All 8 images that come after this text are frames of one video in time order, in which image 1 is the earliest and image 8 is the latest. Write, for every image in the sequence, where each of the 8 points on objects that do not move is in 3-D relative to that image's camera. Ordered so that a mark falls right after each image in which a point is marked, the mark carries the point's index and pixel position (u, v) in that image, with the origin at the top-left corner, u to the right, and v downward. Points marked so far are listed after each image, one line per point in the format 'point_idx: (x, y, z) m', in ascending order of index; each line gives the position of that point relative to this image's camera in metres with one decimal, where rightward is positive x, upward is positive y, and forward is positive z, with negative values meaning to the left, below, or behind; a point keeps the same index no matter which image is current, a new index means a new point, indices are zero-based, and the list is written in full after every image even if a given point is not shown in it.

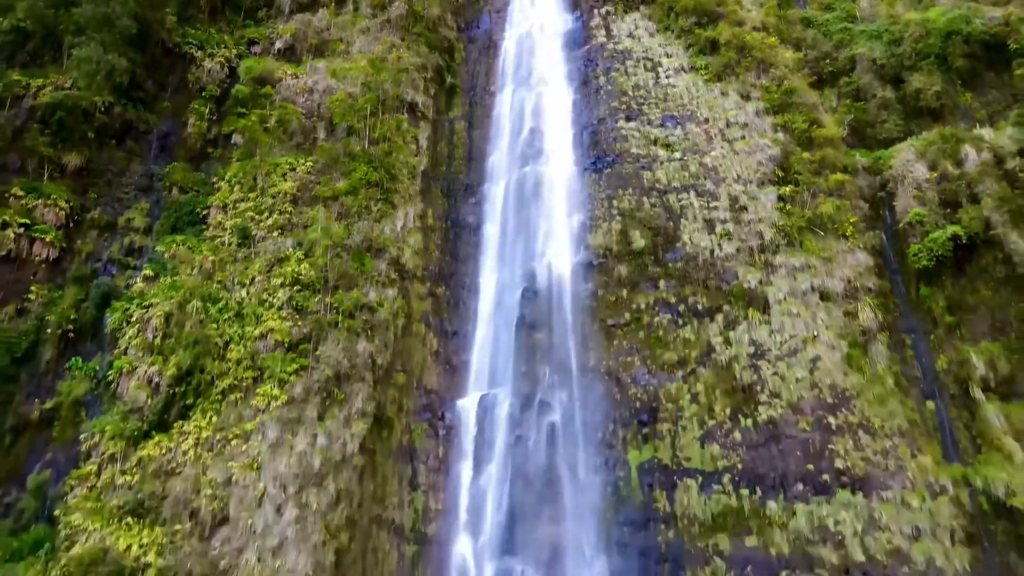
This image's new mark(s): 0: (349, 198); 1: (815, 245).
0: (-2.3, +1.3, +11.6) m
1: (+4.0, +0.6, +10.5) m
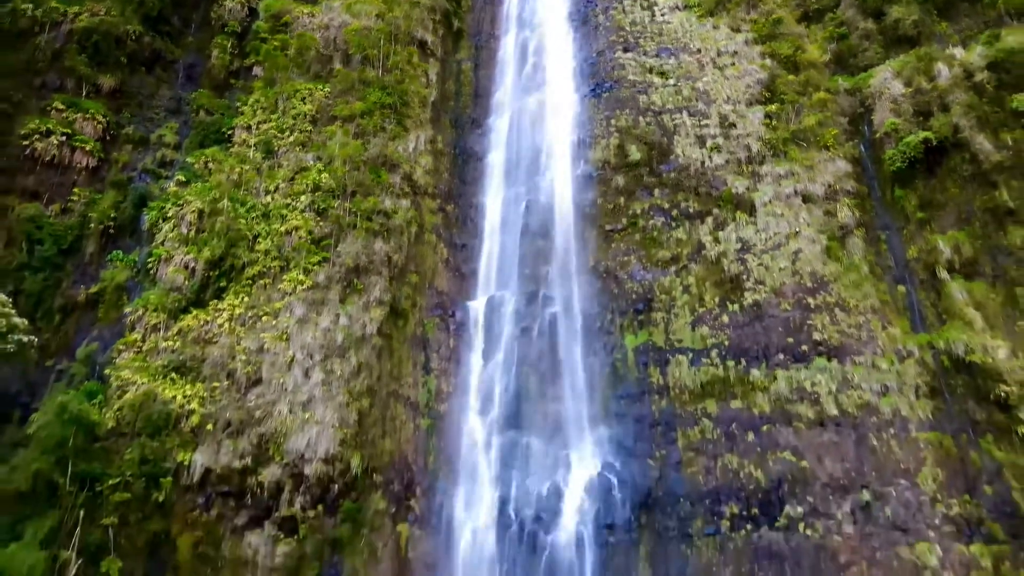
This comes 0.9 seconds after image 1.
0: (-2.3, +2.6, +12.4) m
1: (+4.1, +1.9, +11.4) m
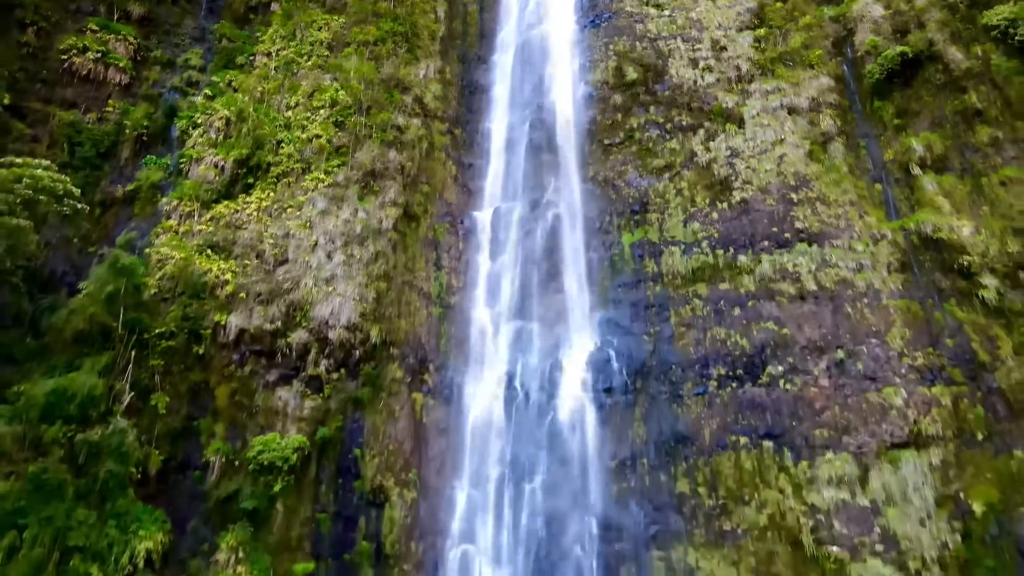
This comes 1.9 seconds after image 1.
0: (-2.2, +4.0, +13.2) m
1: (+4.1, +3.3, +12.1) m
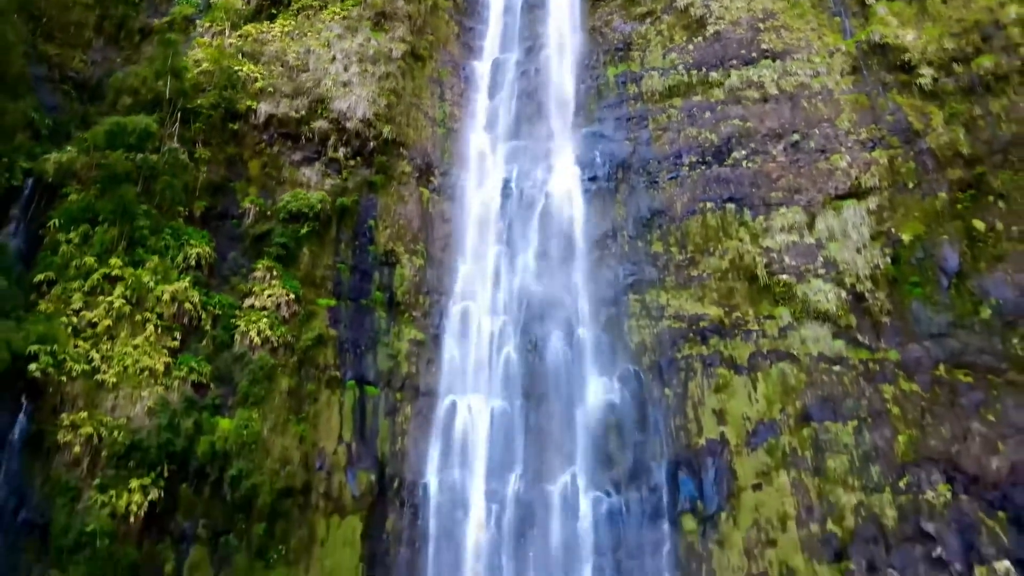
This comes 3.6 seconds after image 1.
0: (-2.2, +6.7, +14.4) m
1: (+4.1, +5.9, +13.3) m
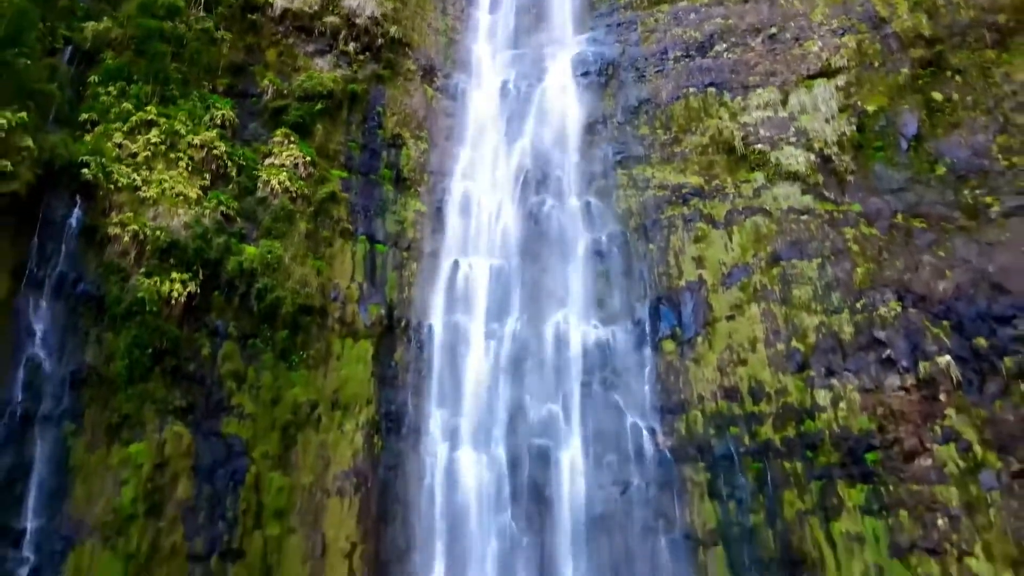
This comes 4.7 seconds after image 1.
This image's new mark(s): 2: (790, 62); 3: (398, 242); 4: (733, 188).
0: (-2.3, +8.3, +15.1) m
1: (+4.1, +7.5, +14.1) m
2: (+3.6, +2.9, +10.3) m
3: (-1.4, +0.5, +9.6) m
4: (+2.6, +1.2, +9.4) m
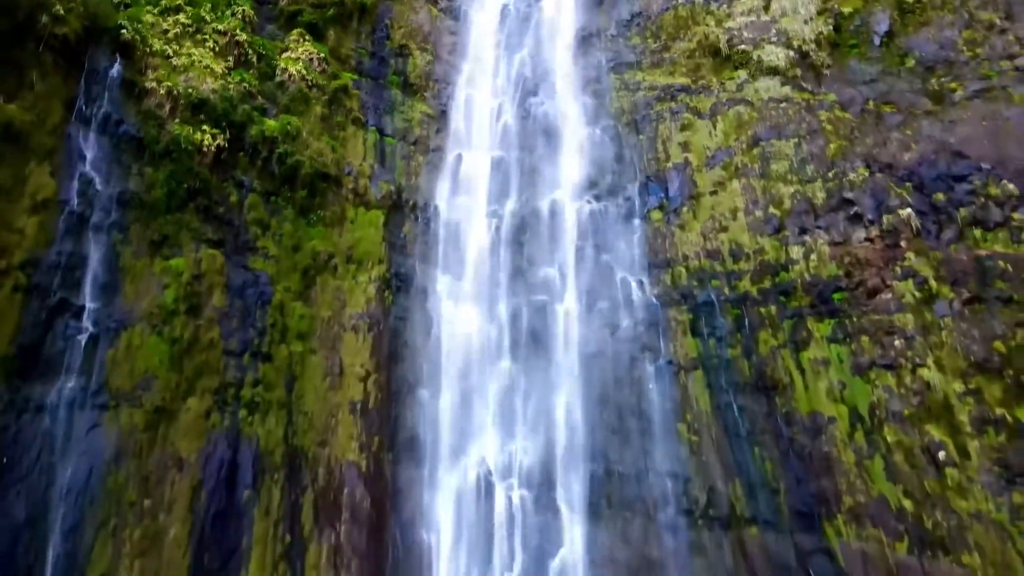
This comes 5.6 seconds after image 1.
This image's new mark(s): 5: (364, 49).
0: (-2.3, +9.7, +15.8) m
1: (+4.1, +8.9, +14.7) m
2: (+3.6, +4.3, +11.0) m
3: (-1.4, +1.9, +10.3) m
4: (+2.6, +2.6, +10.1) m
5: (-2.0, +3.3, +10.9) m
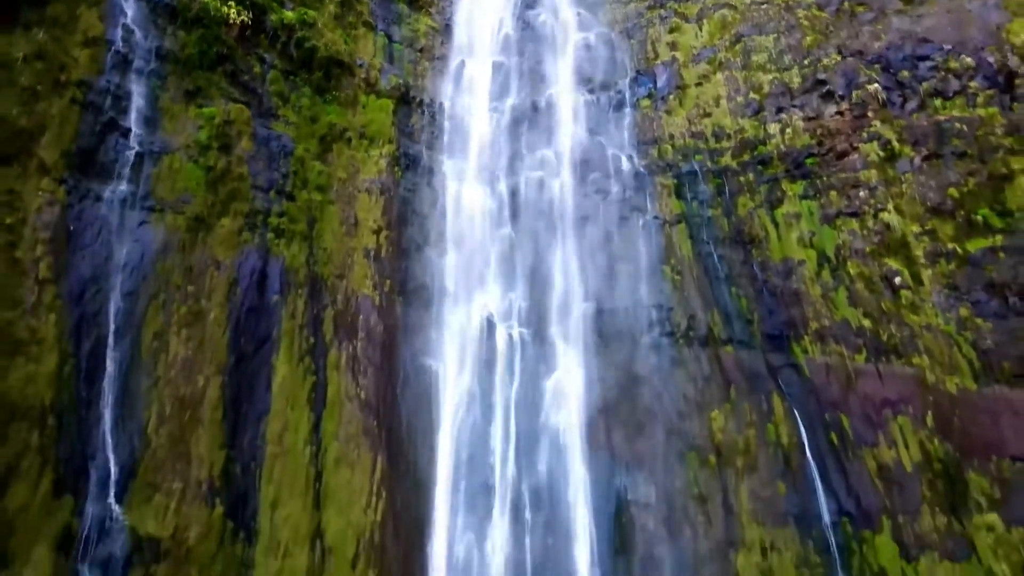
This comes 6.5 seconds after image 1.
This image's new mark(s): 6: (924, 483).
0: (-2.3, +11.2, +16.4) m
1: (+4.1, +10.4, +15.4) m
2: (+3.6, +5.7, +11.6) m
3: (-1.4, +3.4, +11.0) m
4: (+2.6, +4.0, +10.8) m
5: (-2.0, +4.7, +11.6) m
6: (+3.1, -1.5, +6.0) m
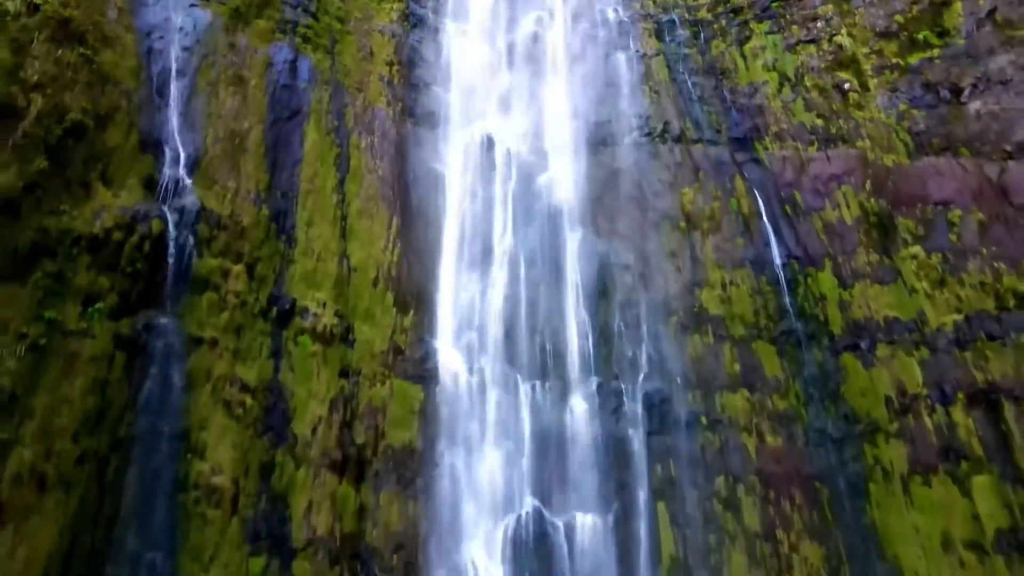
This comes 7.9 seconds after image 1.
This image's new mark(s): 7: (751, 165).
0: (-2.3, +13.2, +17.3) m
1: (+4.0, +12.4, +16.3) m
2: (+3.5, +7.7, +12.6) m
3: (-1.4, +5.4, +11.9) m
4: (+2.6, +6.0, +11.8) m
5: (-2.0, +6.7, +12.6) m
6: (+3.1, +0.5, +7.0) m
7: (+2.4, +1.2, +8.0) m
